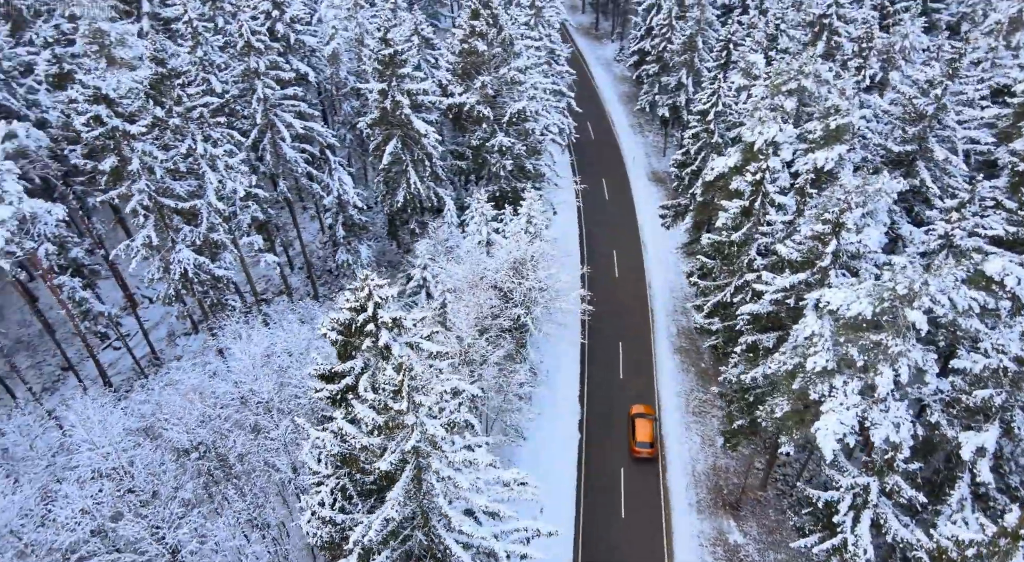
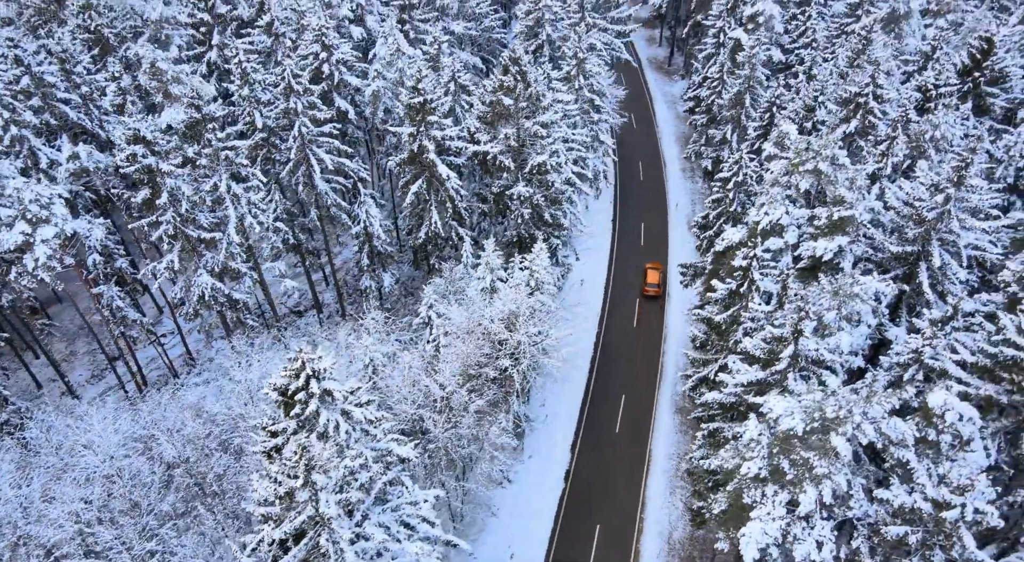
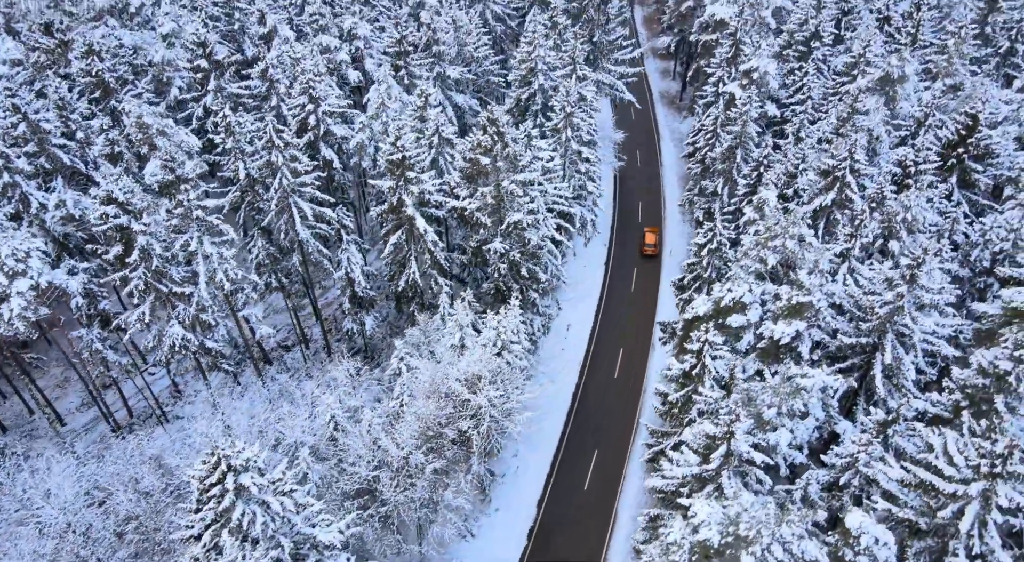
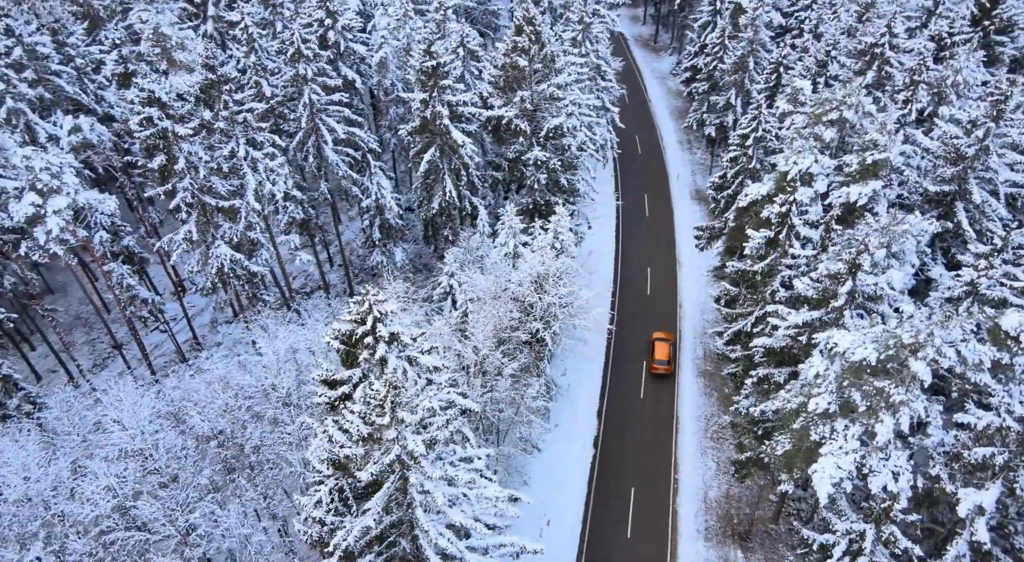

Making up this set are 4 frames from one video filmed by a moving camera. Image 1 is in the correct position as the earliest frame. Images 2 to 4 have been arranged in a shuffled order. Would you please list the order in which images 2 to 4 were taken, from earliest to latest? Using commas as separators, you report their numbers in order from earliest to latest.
4, 2, 3
